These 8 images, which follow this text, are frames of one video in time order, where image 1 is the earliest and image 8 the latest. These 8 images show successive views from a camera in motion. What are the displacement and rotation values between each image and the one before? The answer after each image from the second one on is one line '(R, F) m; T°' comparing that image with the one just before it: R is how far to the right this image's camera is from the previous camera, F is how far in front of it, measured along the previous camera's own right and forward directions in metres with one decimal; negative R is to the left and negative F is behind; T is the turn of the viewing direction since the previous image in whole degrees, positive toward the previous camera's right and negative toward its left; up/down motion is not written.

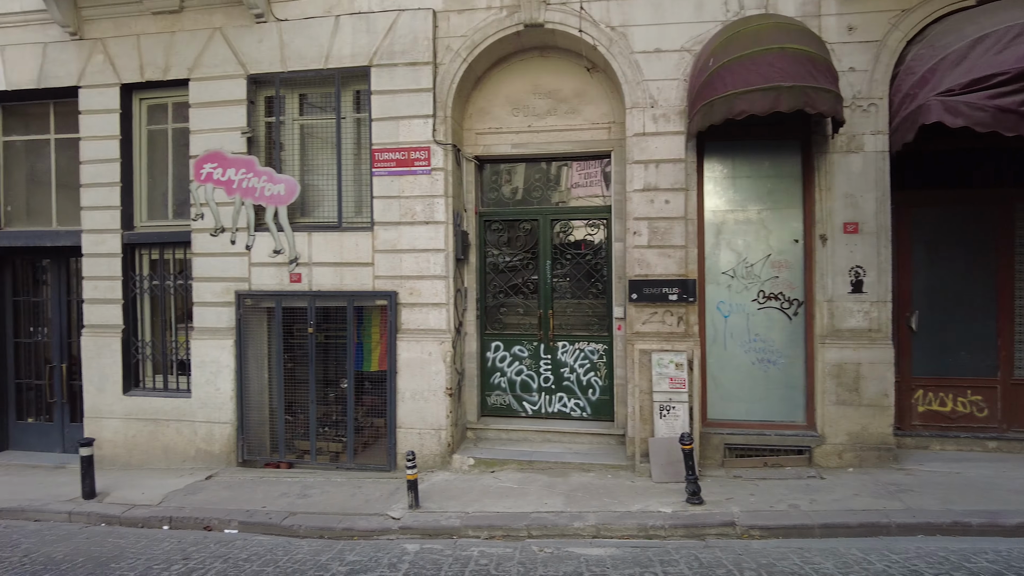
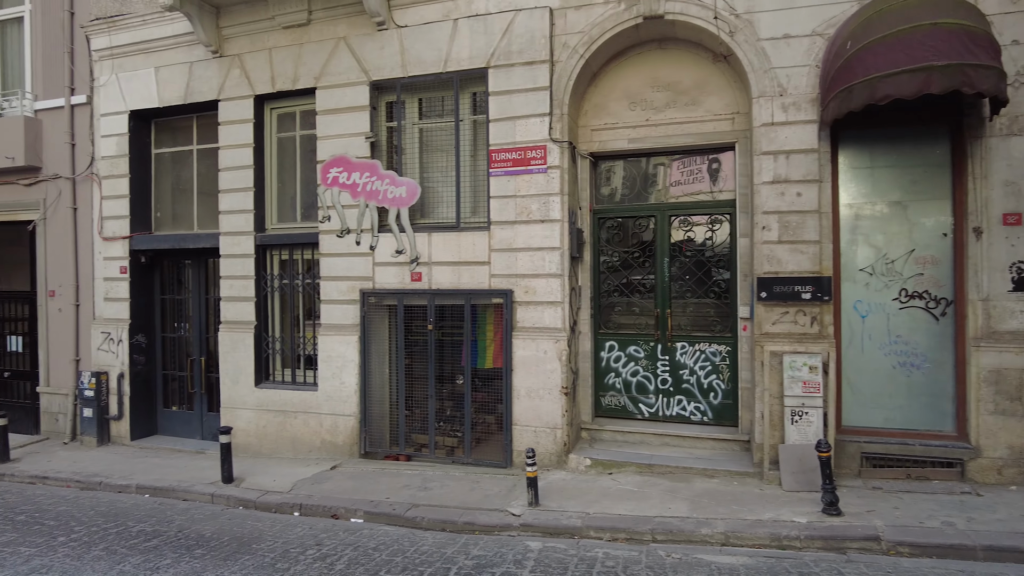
(-0.2, 0.0) m; -8°
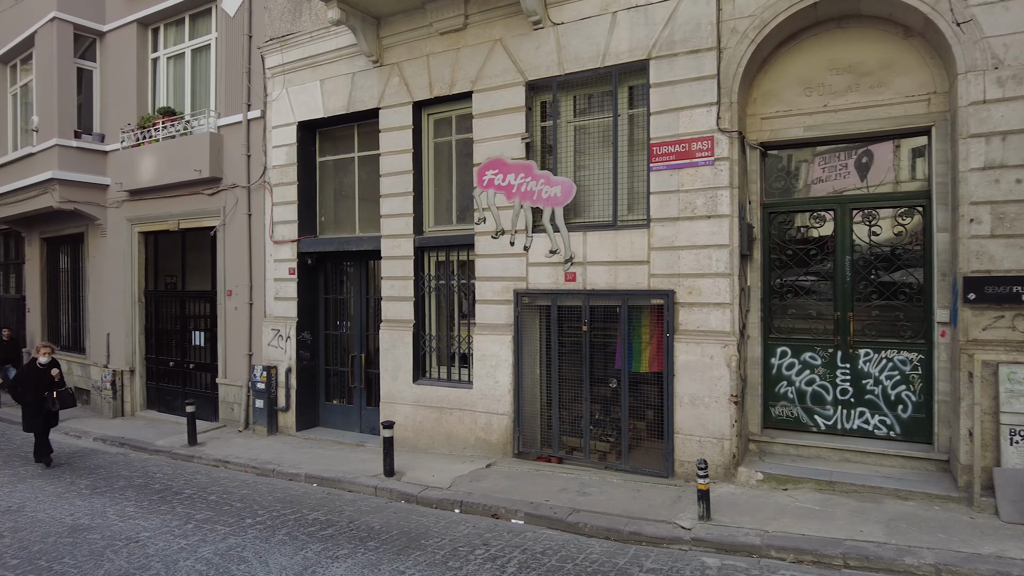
(-0.3, +0.1) m; -11°
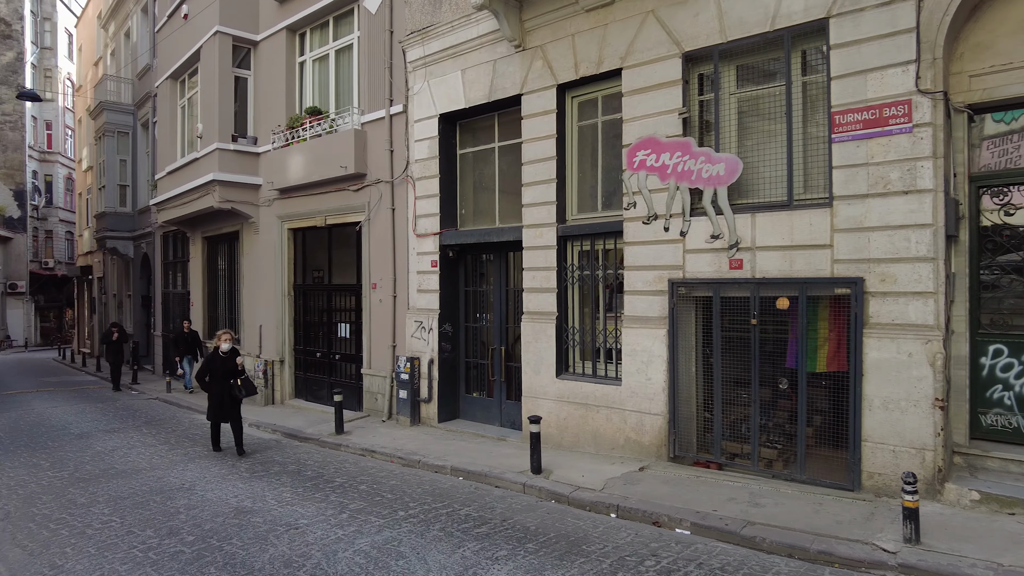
(-0.4, +0.4) m; -10°
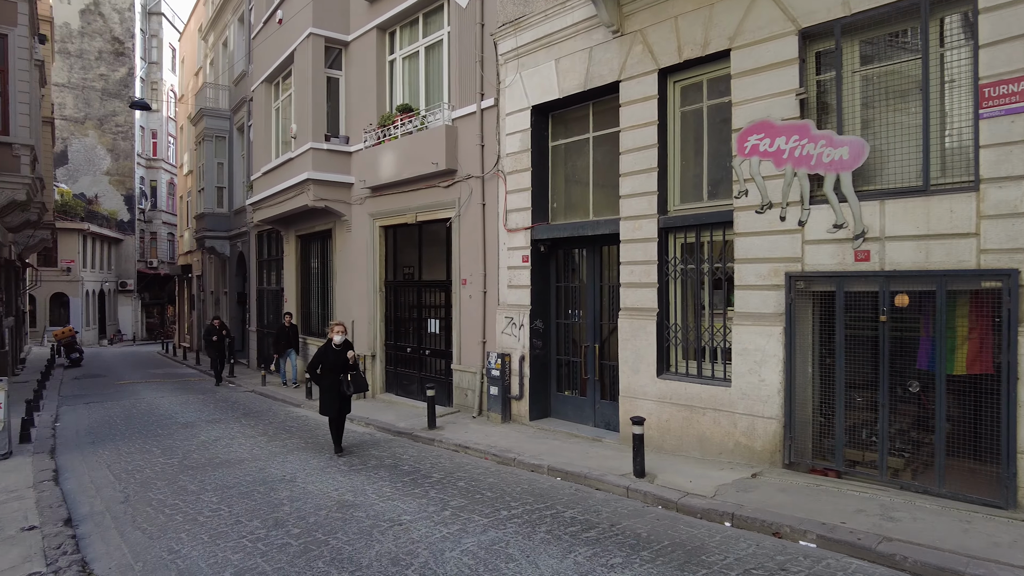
(-0.3, +0.2) m; -6°
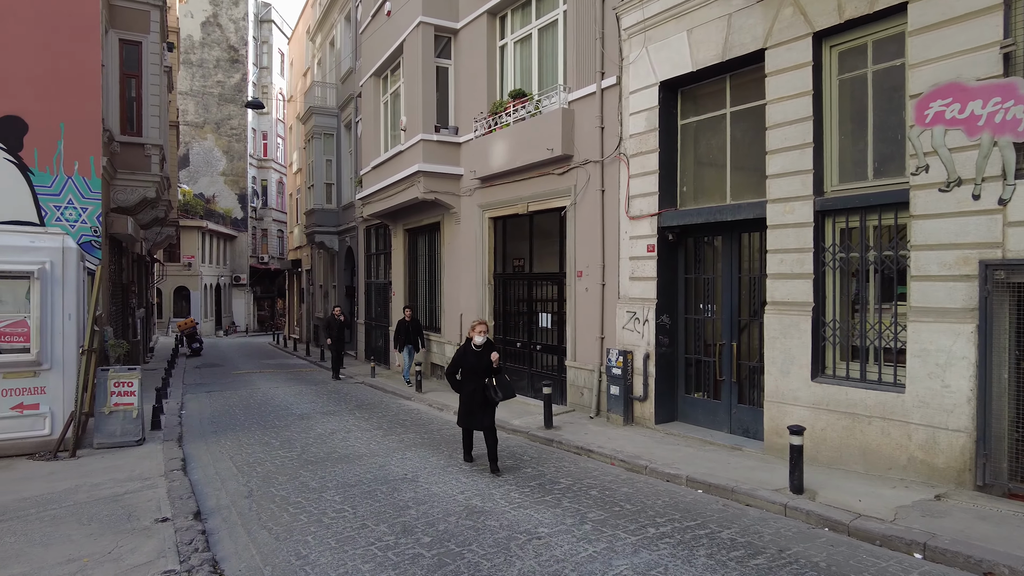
(-0.4, +0.5) m; -8°
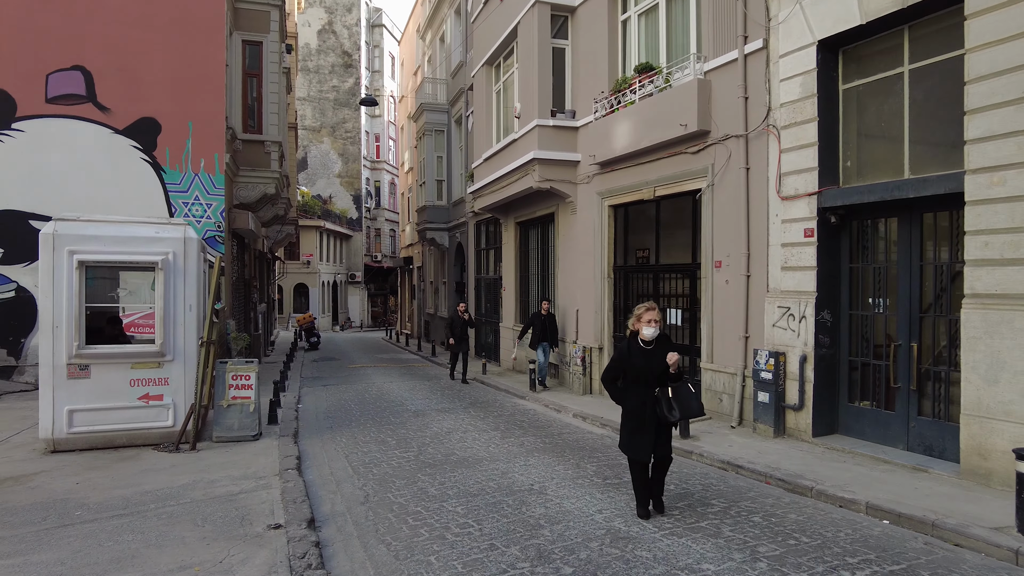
(-0.3, +0.8) m; -9°
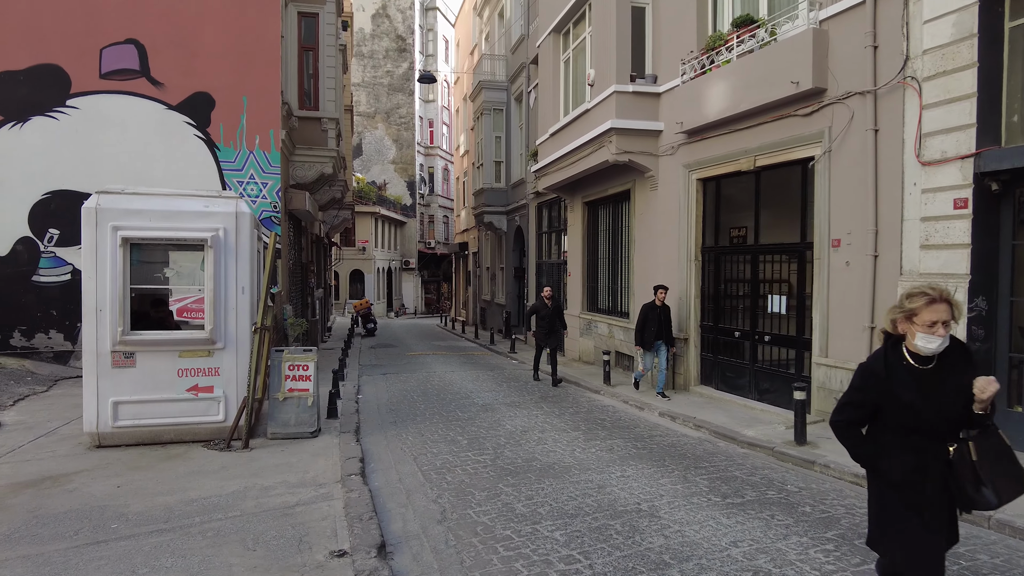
(-0.4, +1.0) m; -4°
